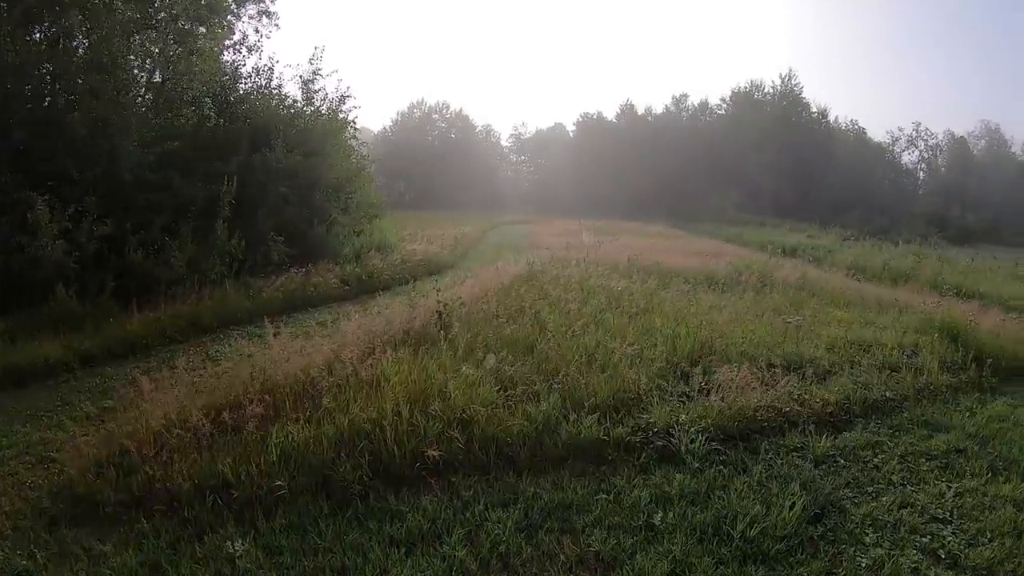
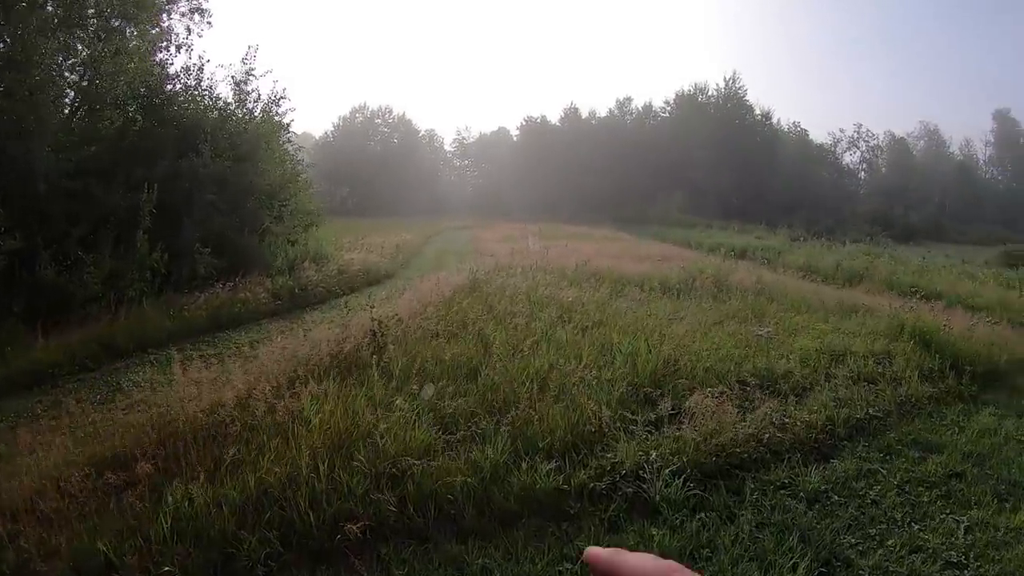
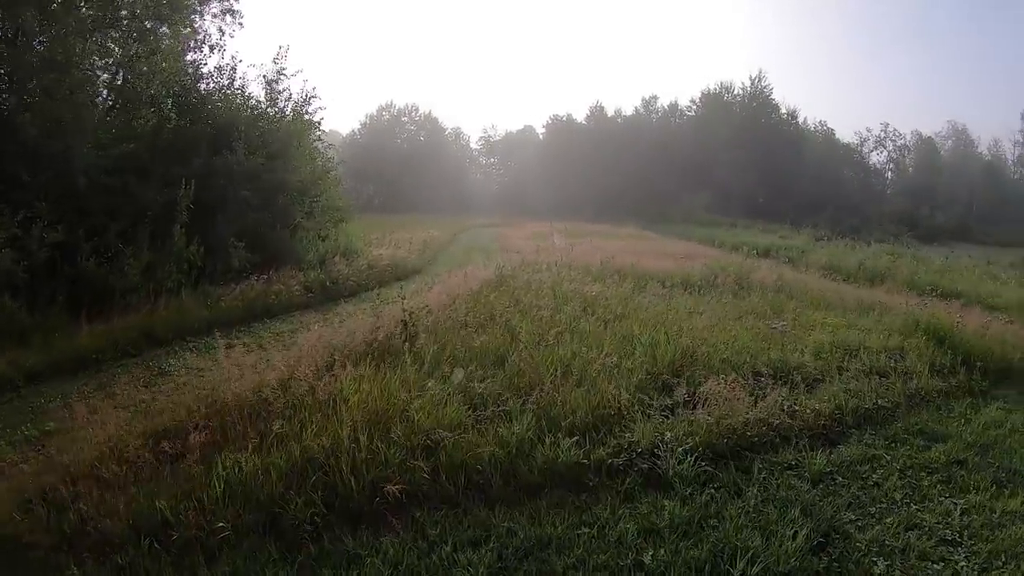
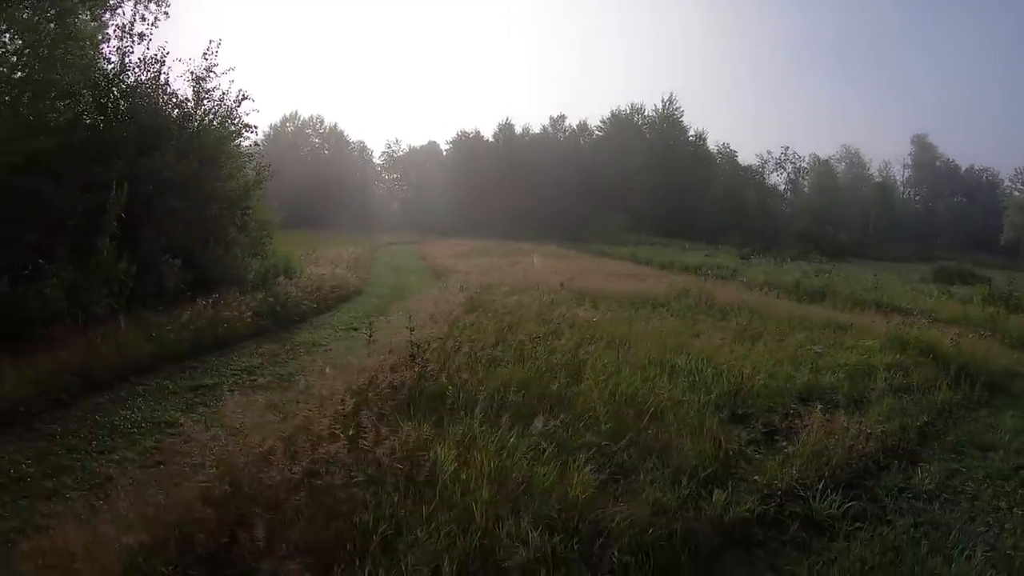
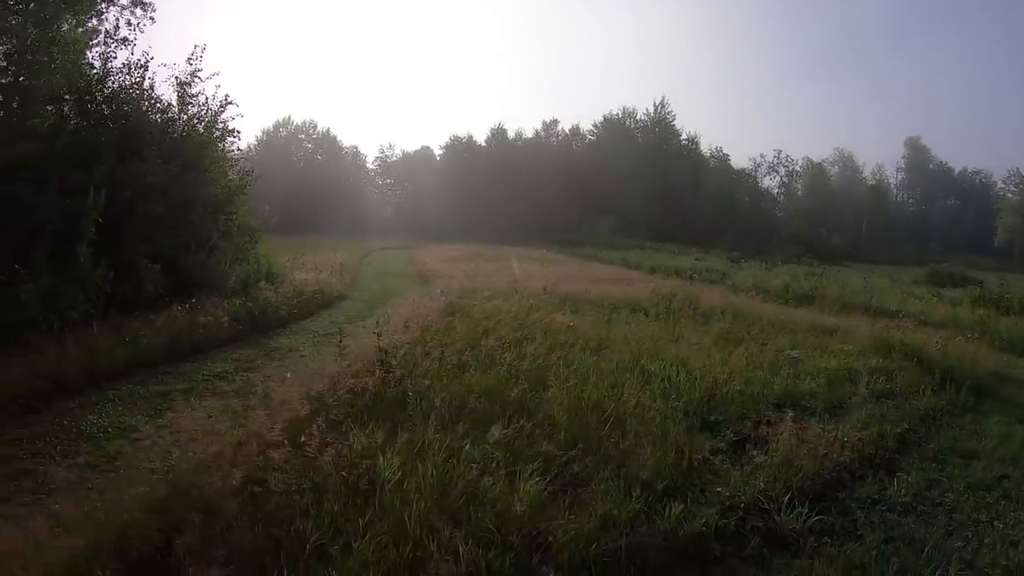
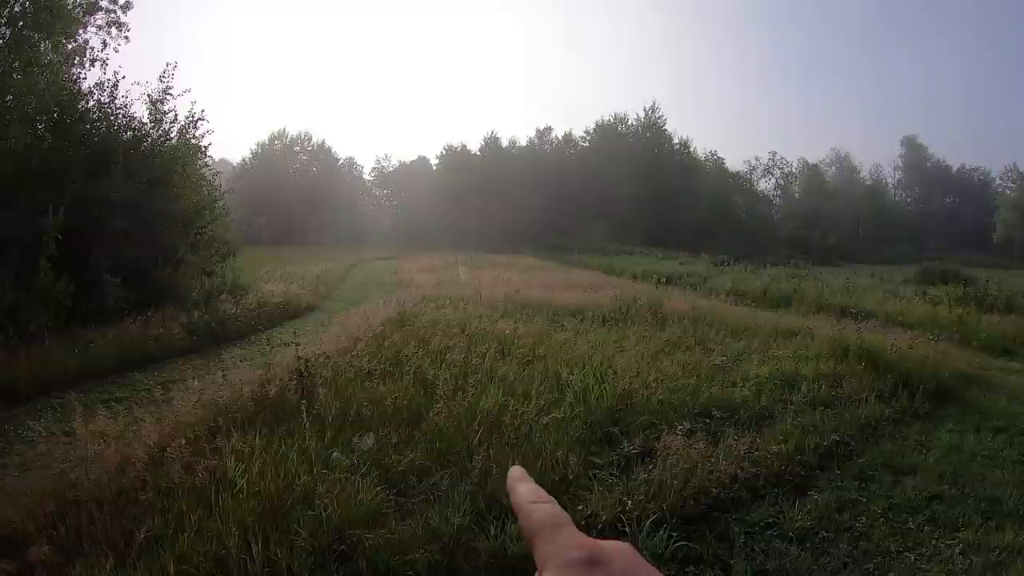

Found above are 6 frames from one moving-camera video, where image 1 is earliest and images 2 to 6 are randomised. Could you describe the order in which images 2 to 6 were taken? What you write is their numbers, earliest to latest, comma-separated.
3, 2, 6, 5, 4
